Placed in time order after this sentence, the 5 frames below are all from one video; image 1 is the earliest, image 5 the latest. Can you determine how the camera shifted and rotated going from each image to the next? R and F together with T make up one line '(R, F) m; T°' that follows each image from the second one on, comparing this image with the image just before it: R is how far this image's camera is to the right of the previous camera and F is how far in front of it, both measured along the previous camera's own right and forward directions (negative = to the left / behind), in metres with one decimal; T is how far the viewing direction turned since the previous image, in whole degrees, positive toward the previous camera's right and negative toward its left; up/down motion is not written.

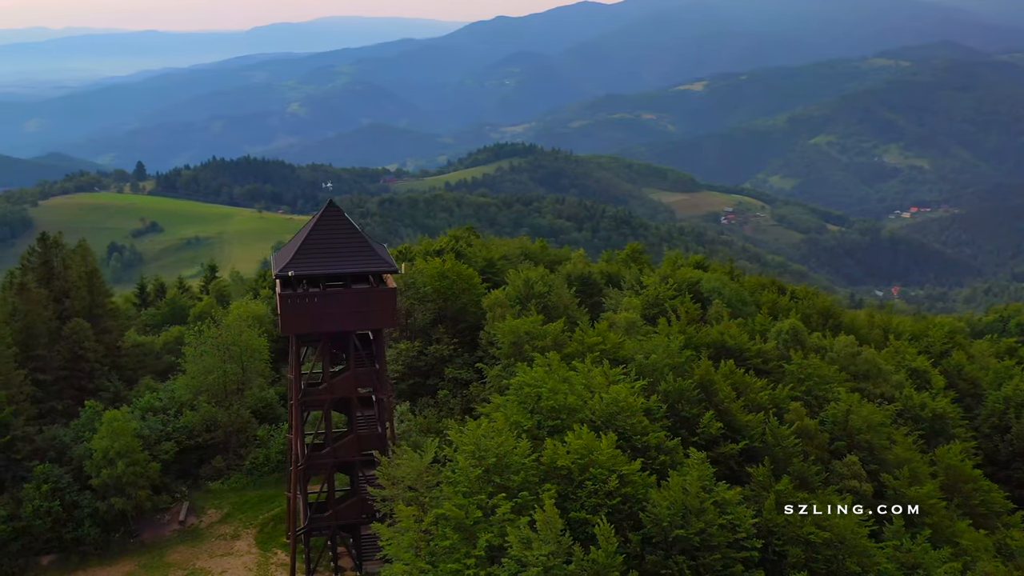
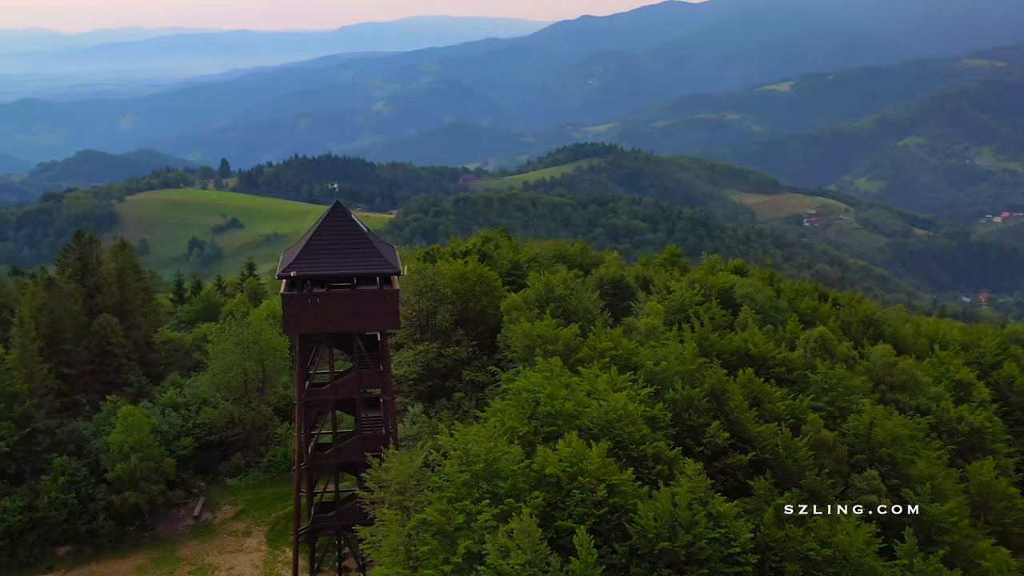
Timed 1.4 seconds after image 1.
(+2.1, +0.4) m; -4°
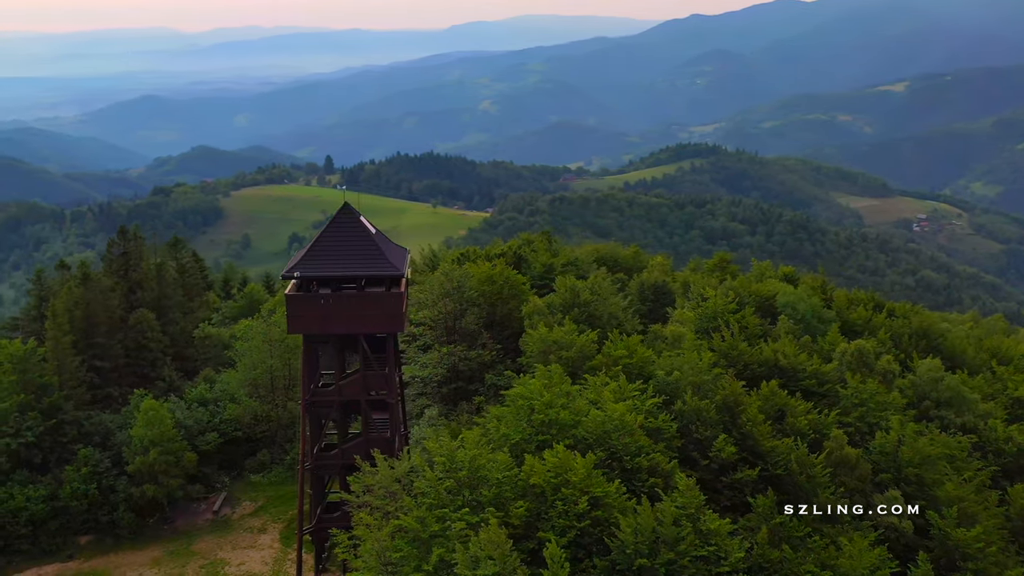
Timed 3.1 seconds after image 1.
(+2.6, +0.5) m; -5°
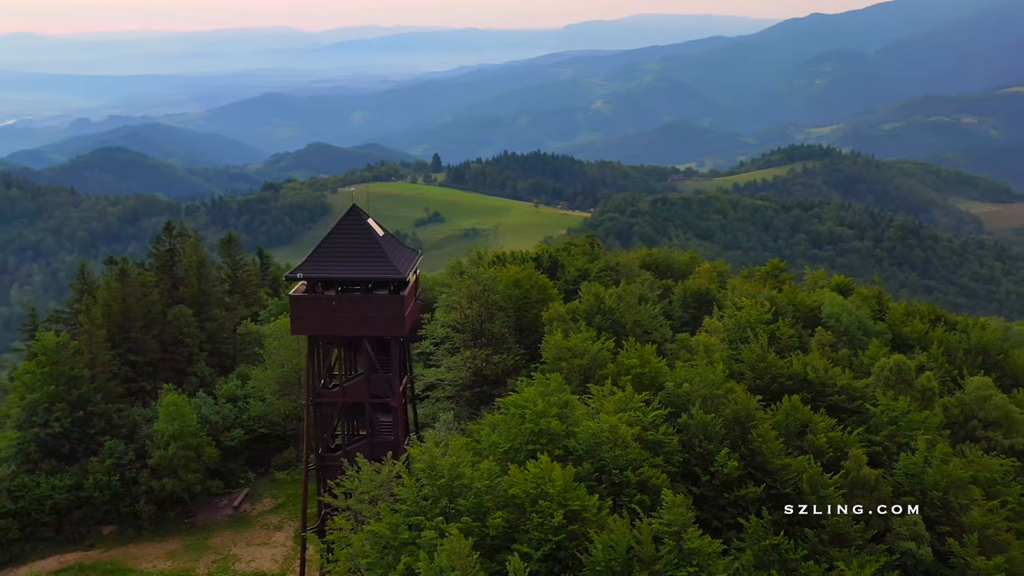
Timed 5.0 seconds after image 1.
(+2.8, +0.5) m; -6°
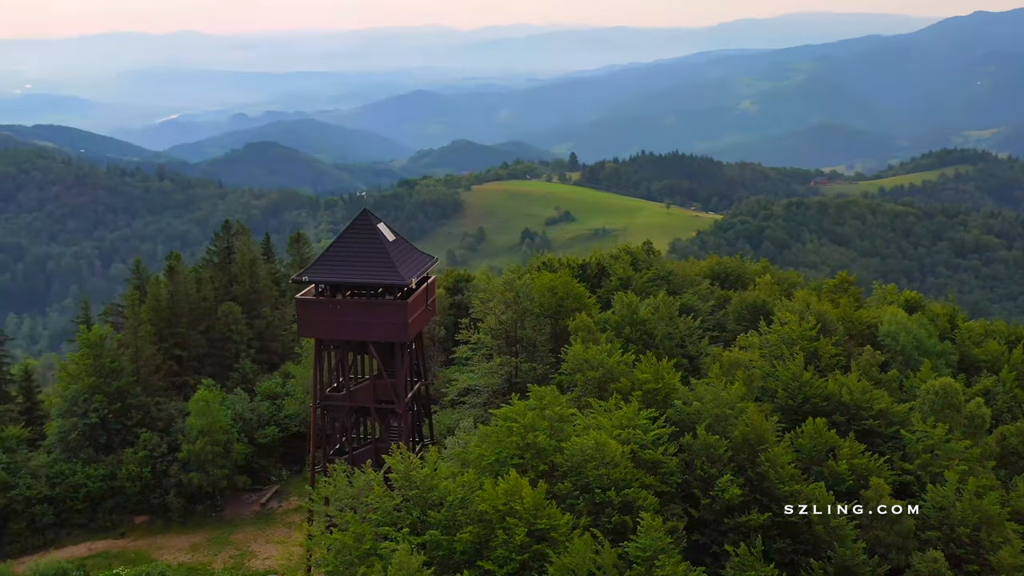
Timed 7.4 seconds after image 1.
(+3.5, +0.8) m; -7°
